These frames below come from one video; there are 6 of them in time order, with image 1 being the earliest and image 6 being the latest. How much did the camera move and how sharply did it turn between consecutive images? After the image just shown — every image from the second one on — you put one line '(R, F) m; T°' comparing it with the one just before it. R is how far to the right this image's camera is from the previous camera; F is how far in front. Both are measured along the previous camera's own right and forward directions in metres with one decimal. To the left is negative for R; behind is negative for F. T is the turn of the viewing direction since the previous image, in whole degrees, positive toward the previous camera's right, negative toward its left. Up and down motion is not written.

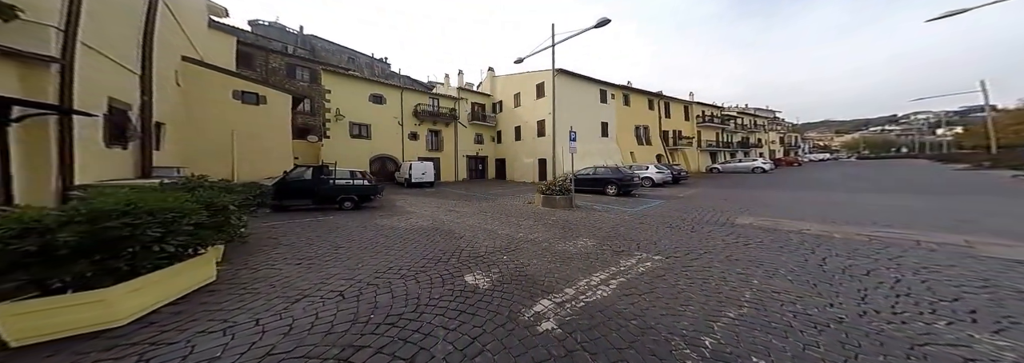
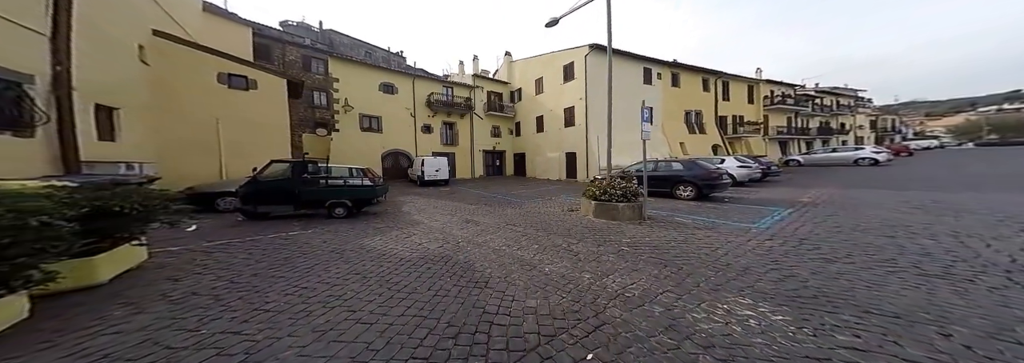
(-0.6, +2.5) m; -4°
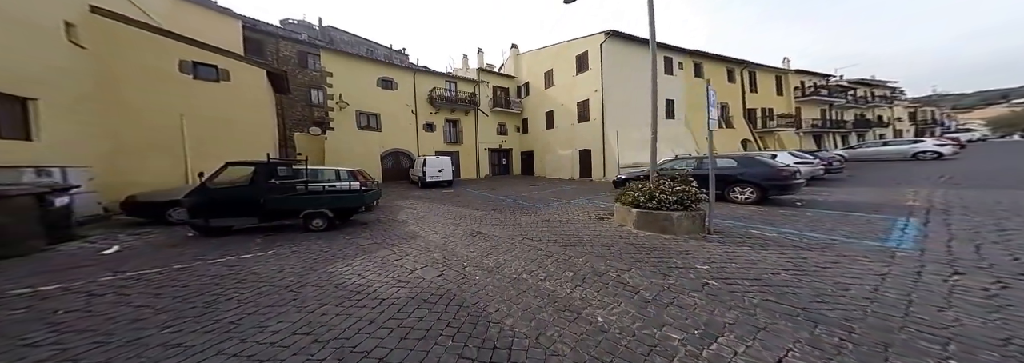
(-0.3, +1.4) m; -1°
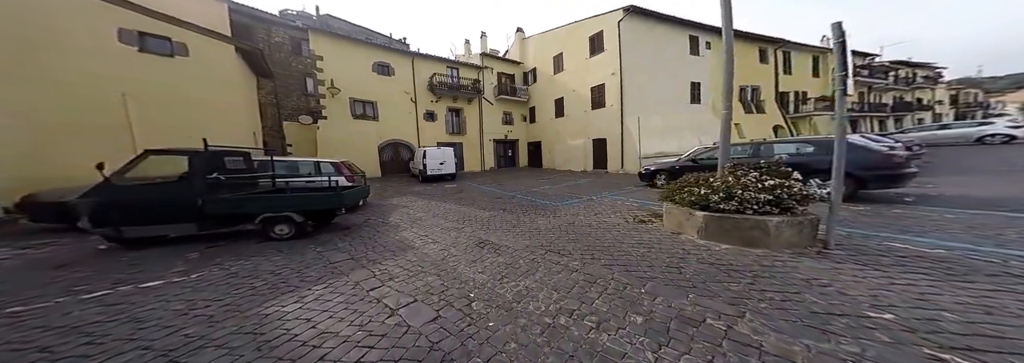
(-0.3, +1.4) m; -1°
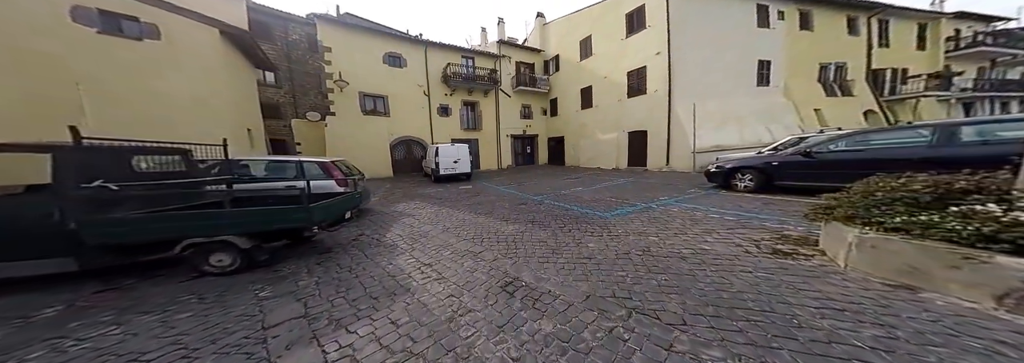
(-0.4, +1.7) m; -4°
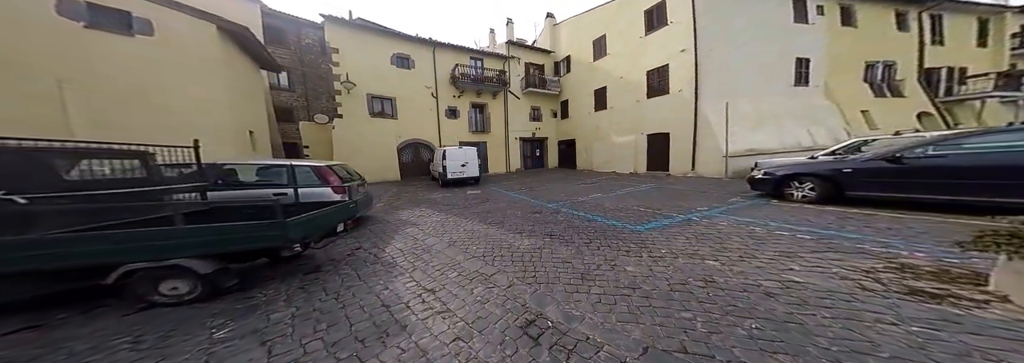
(-0.2, +0.7) m; -2°
